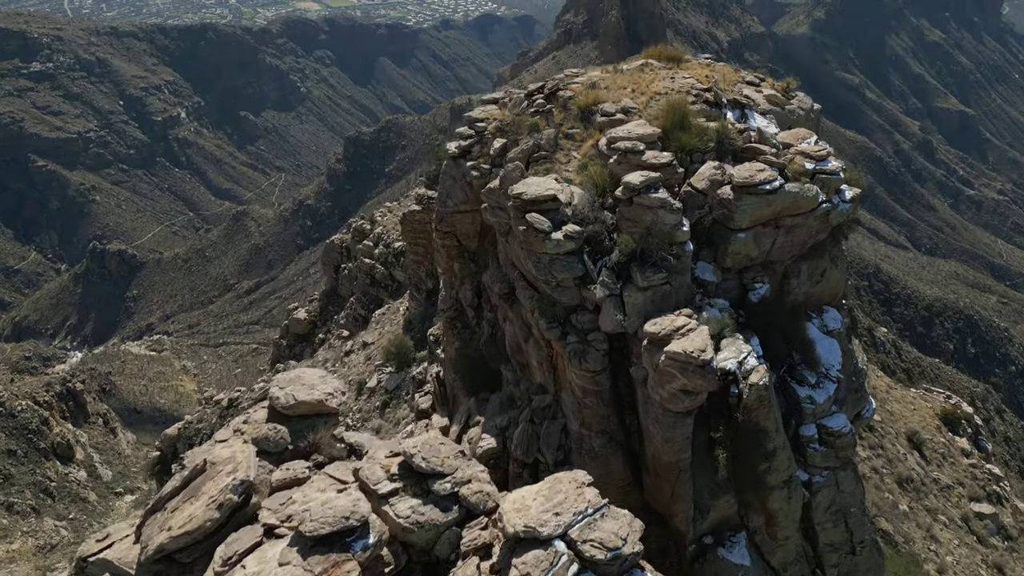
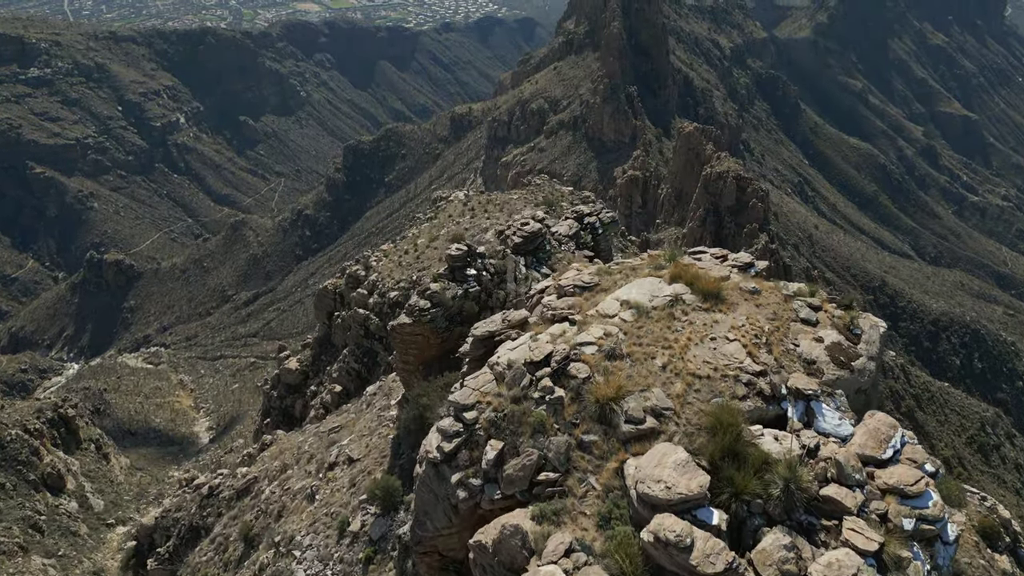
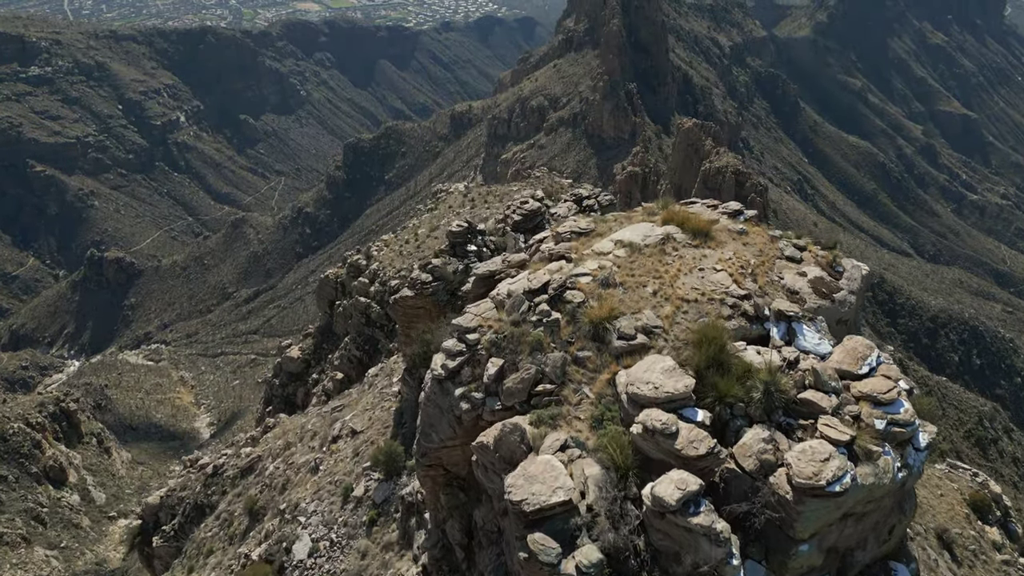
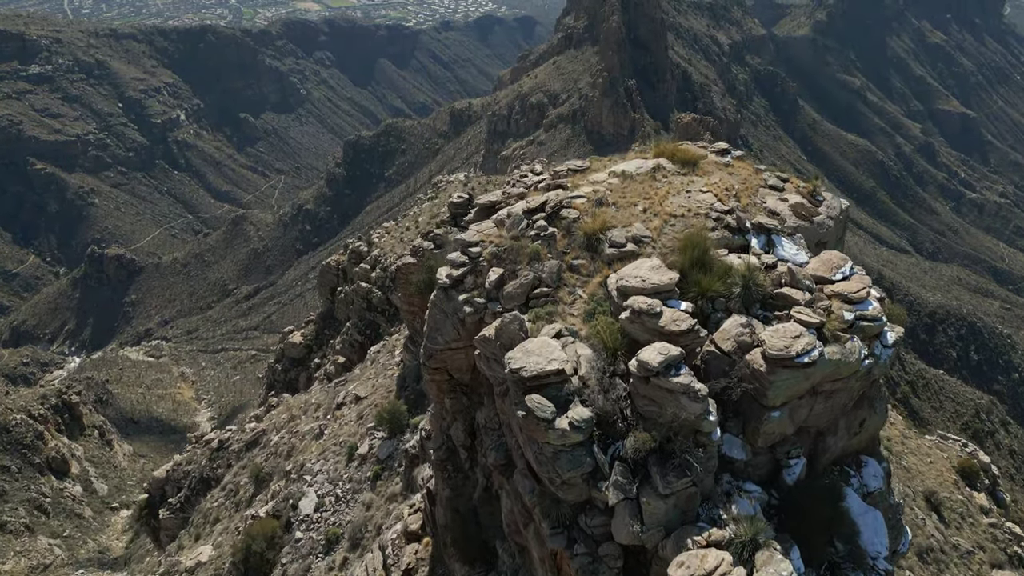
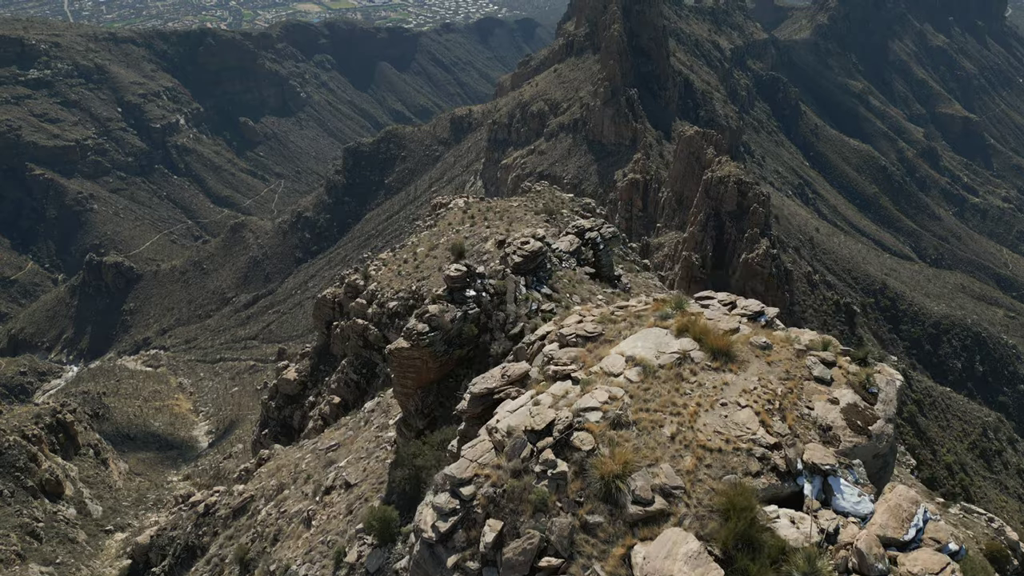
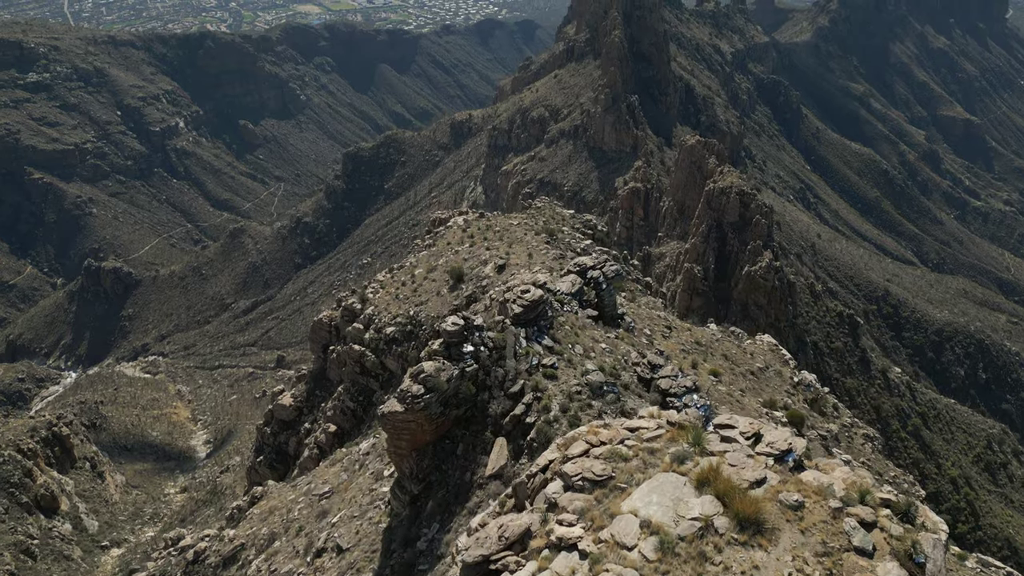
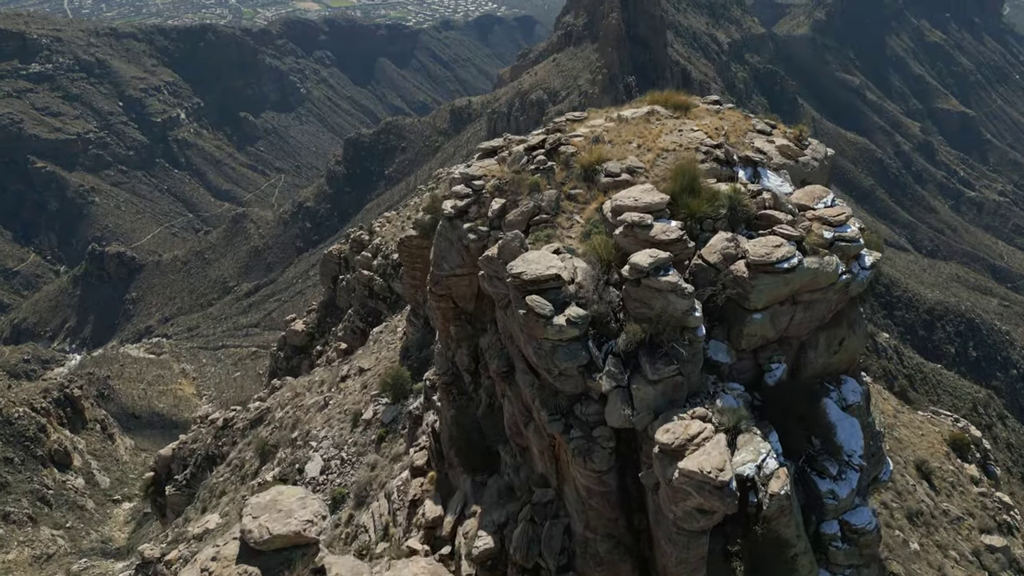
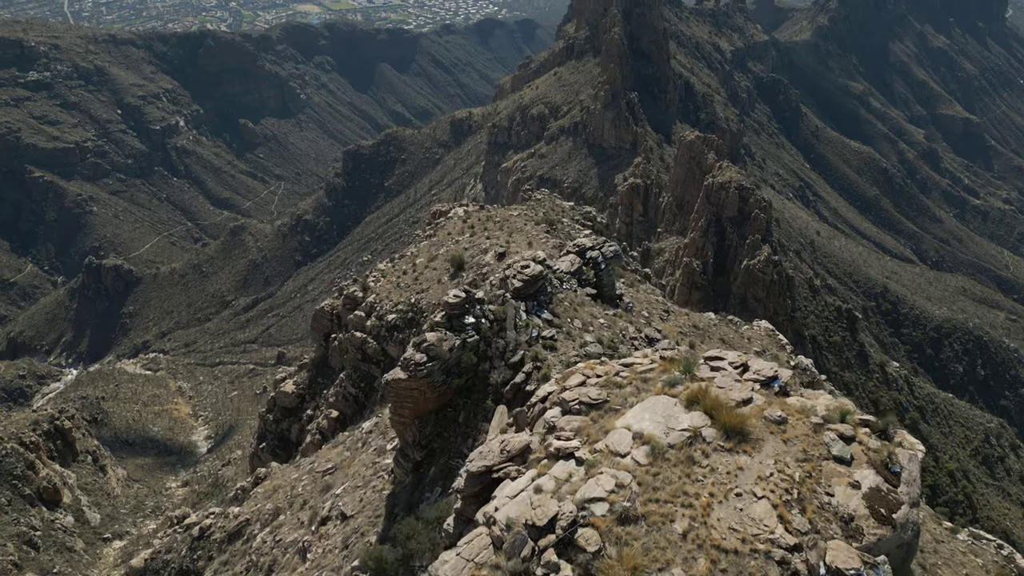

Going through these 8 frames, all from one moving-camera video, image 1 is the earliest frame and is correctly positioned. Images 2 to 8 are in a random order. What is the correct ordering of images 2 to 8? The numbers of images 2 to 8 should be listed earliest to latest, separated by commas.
7, 4, 3, 2, 5, 8, 6
